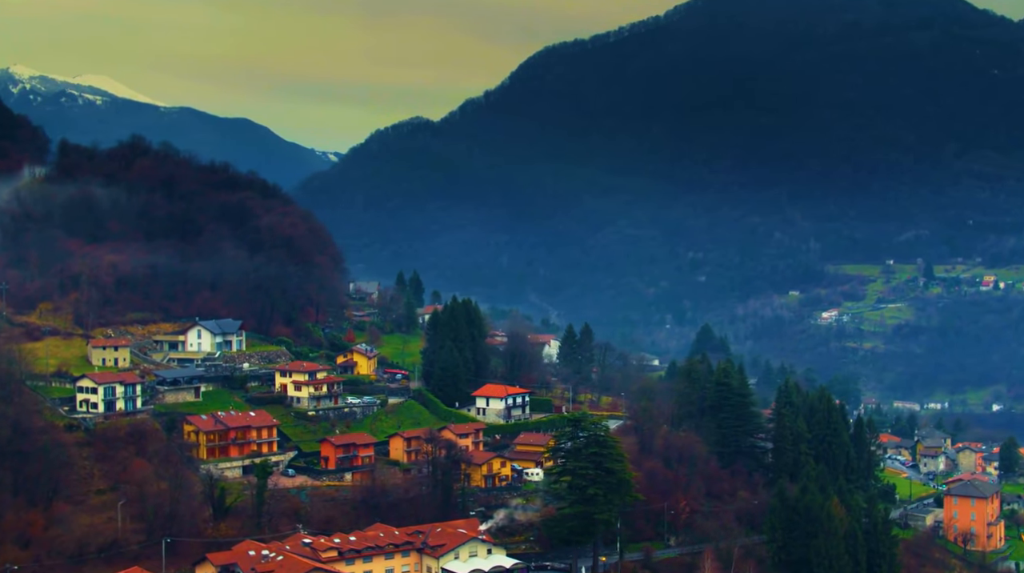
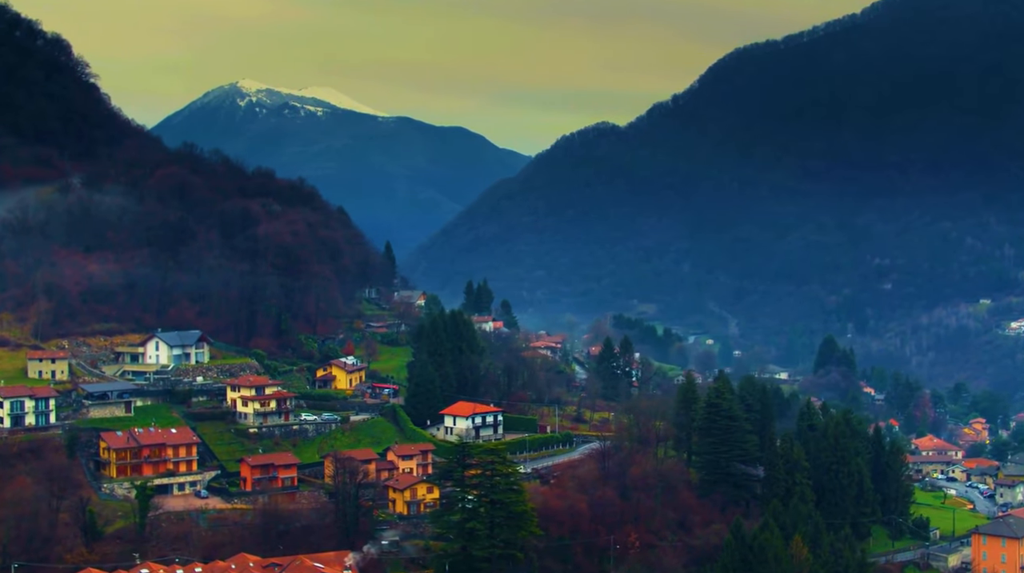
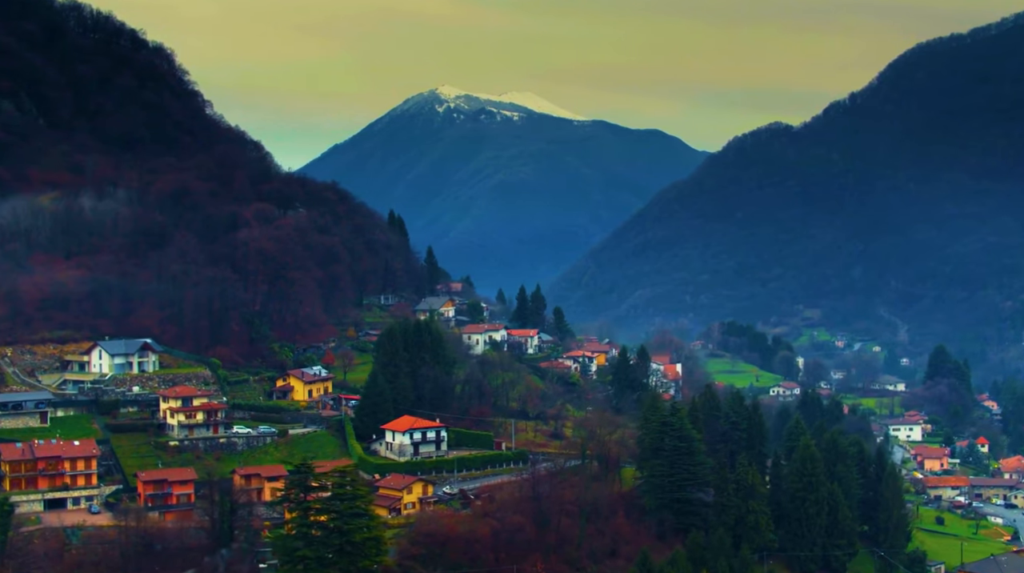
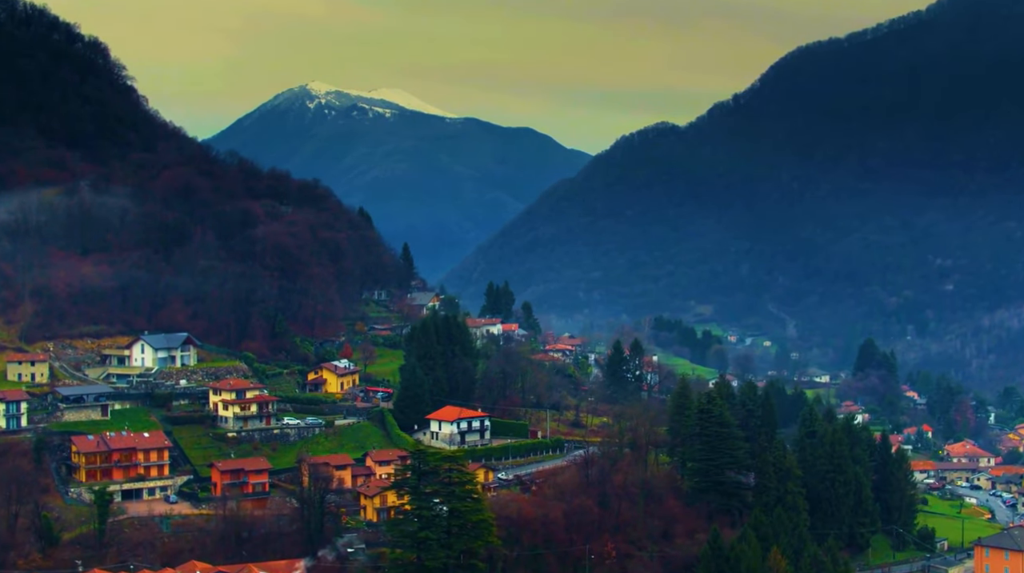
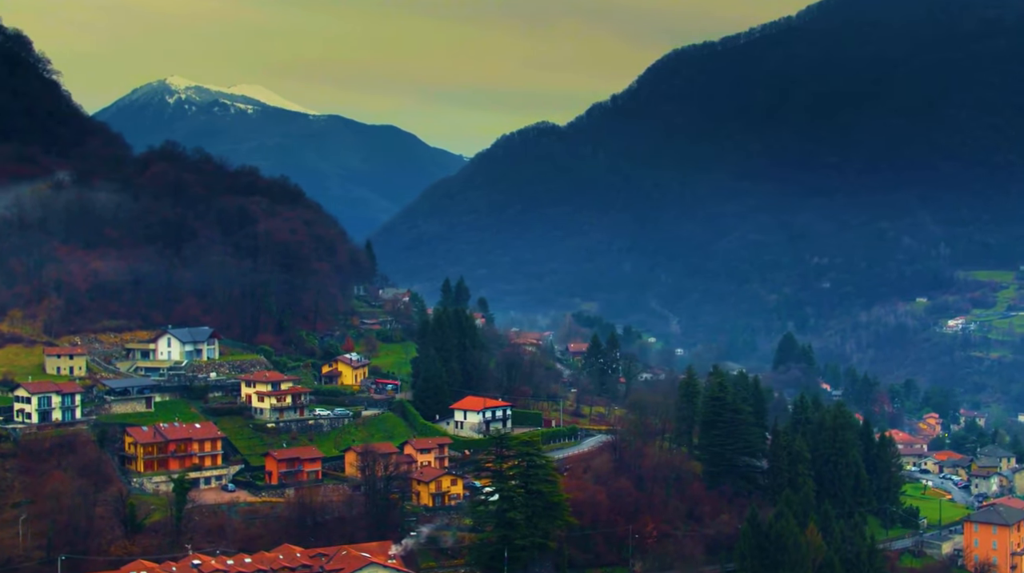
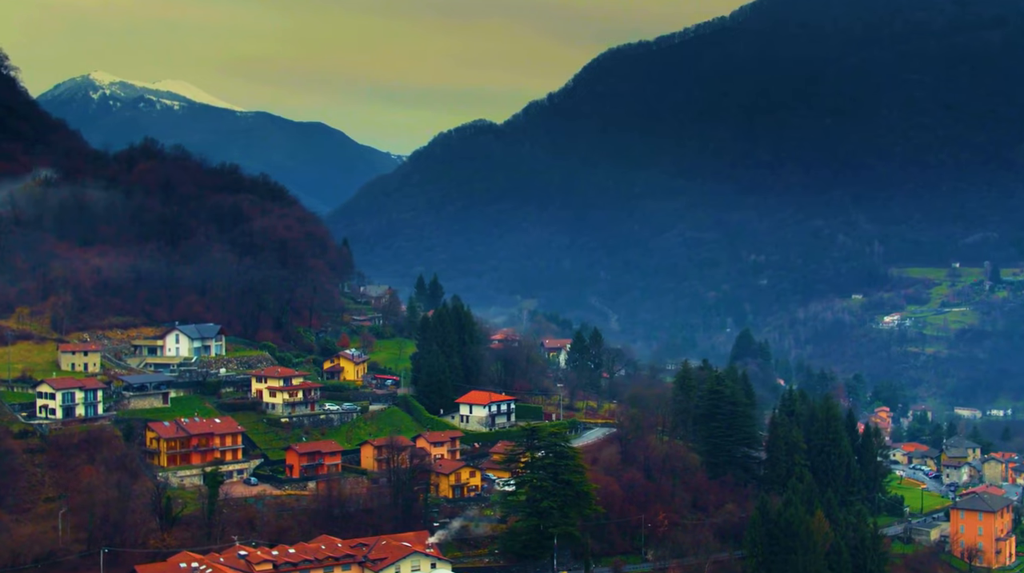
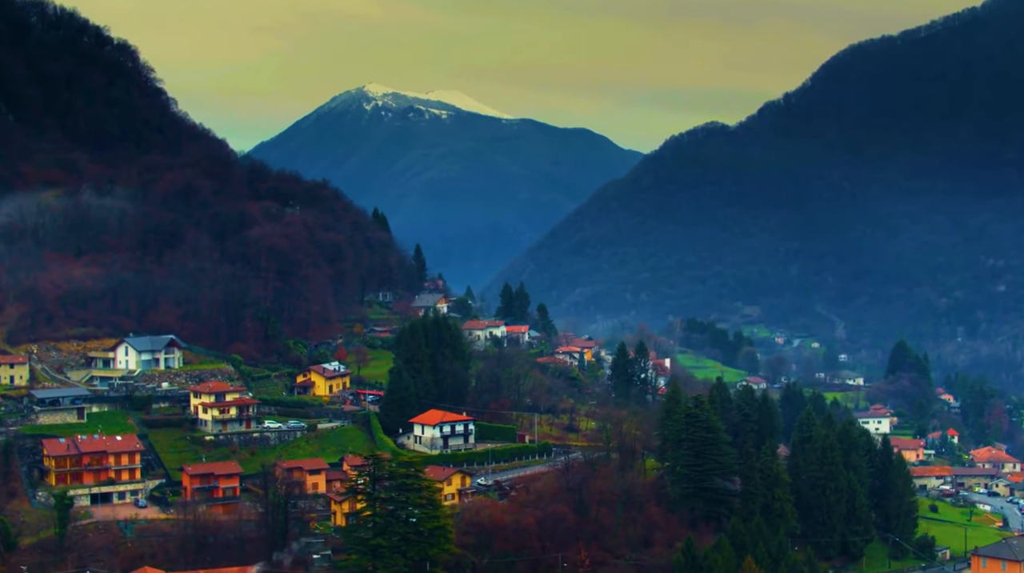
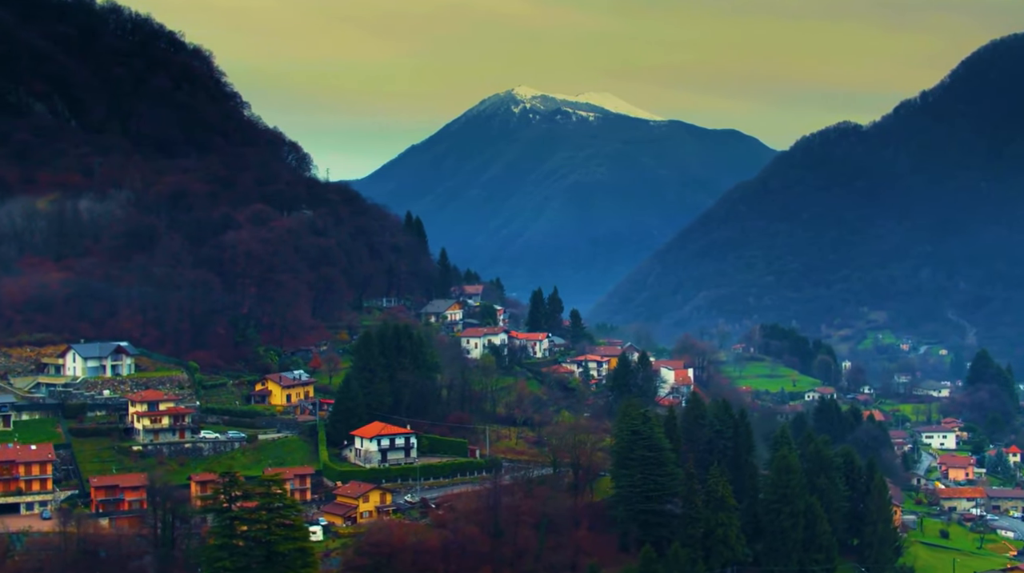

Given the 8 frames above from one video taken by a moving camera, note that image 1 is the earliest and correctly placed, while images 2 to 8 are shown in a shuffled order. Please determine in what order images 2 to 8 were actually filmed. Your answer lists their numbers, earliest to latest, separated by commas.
6, 5, 2, 4, 7, 3, 8
